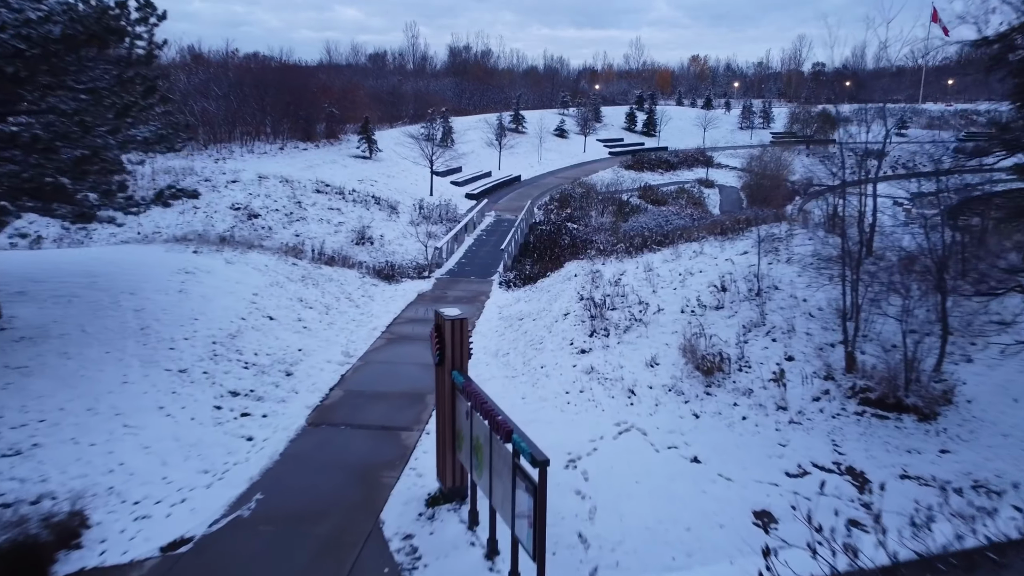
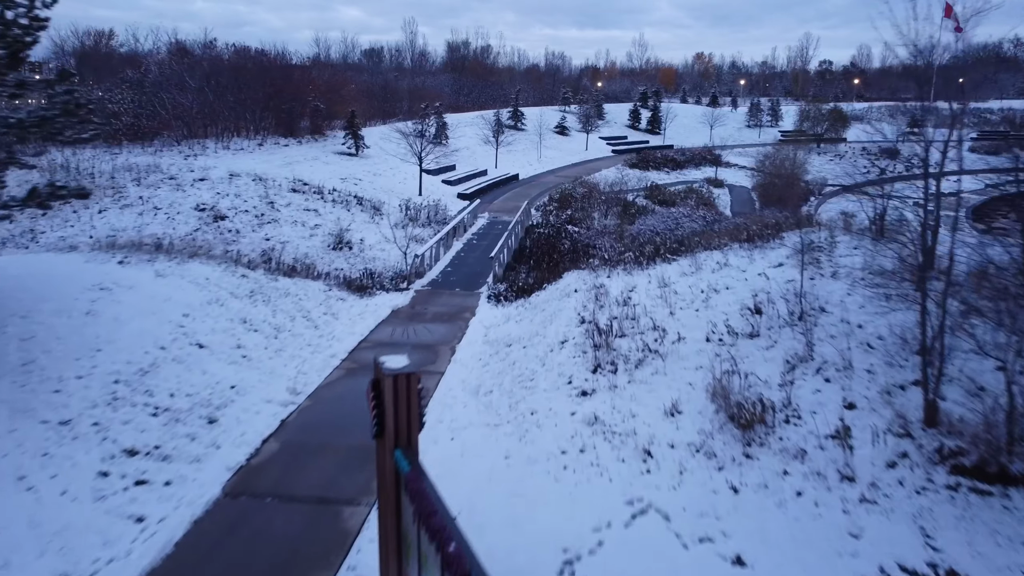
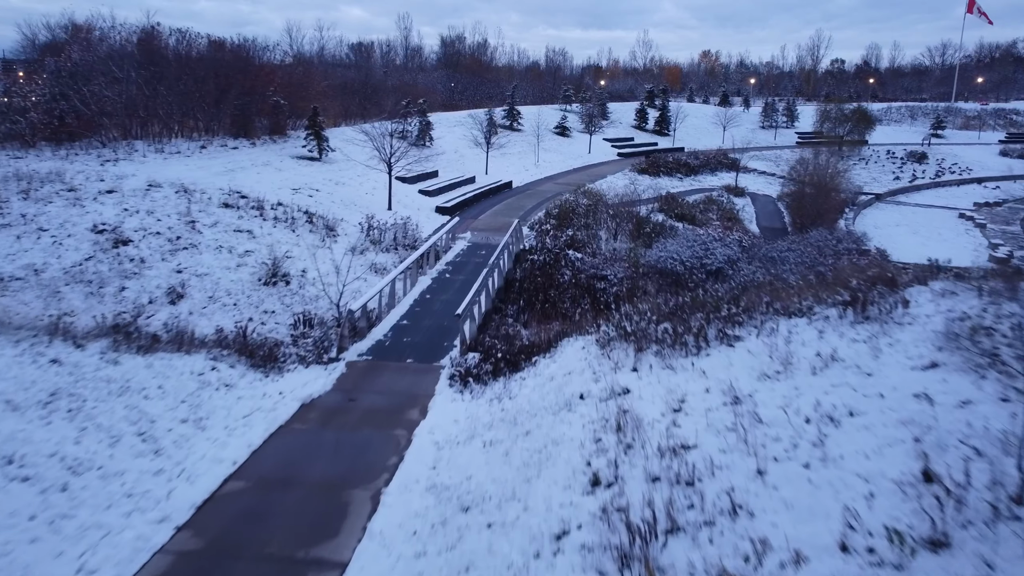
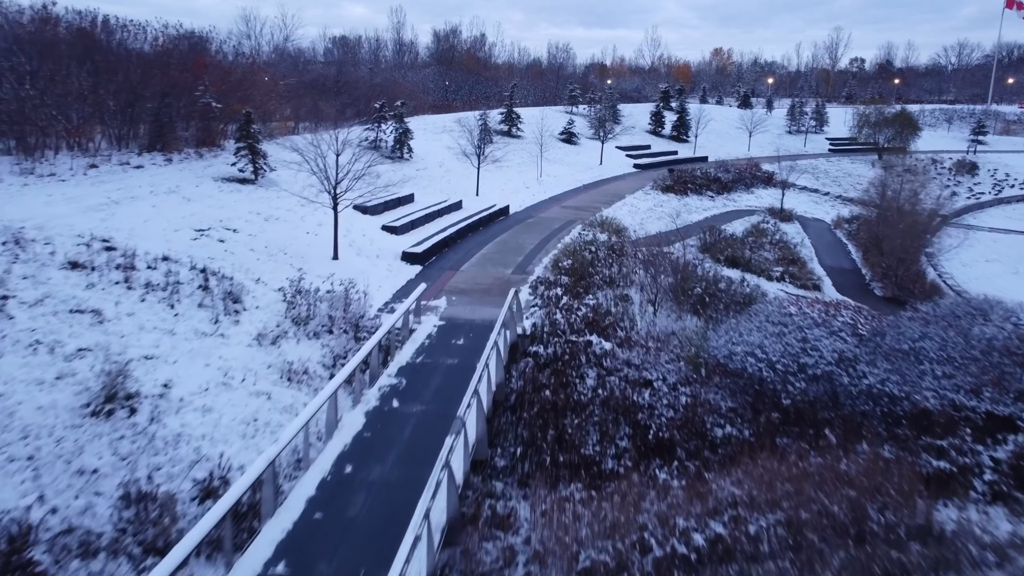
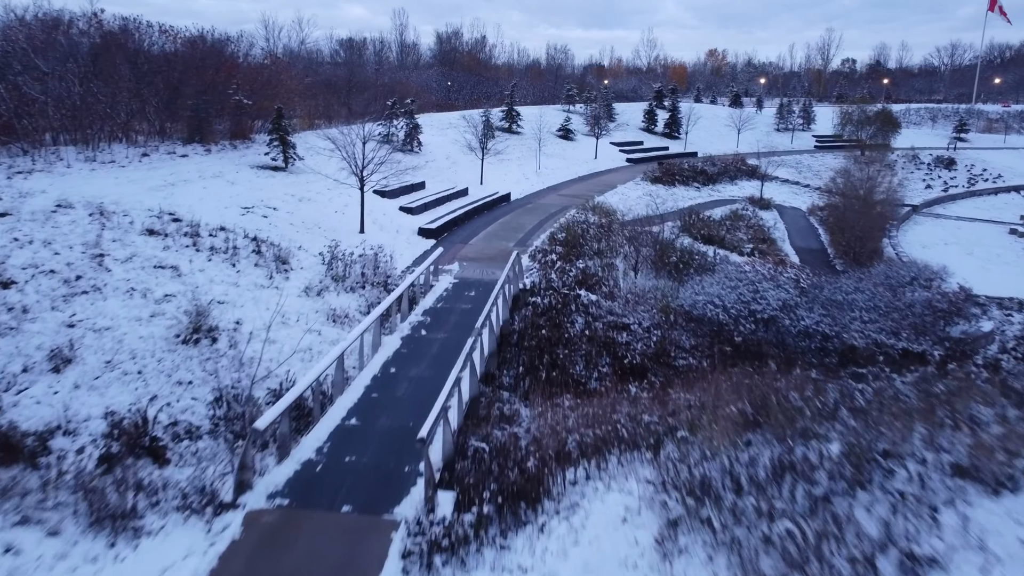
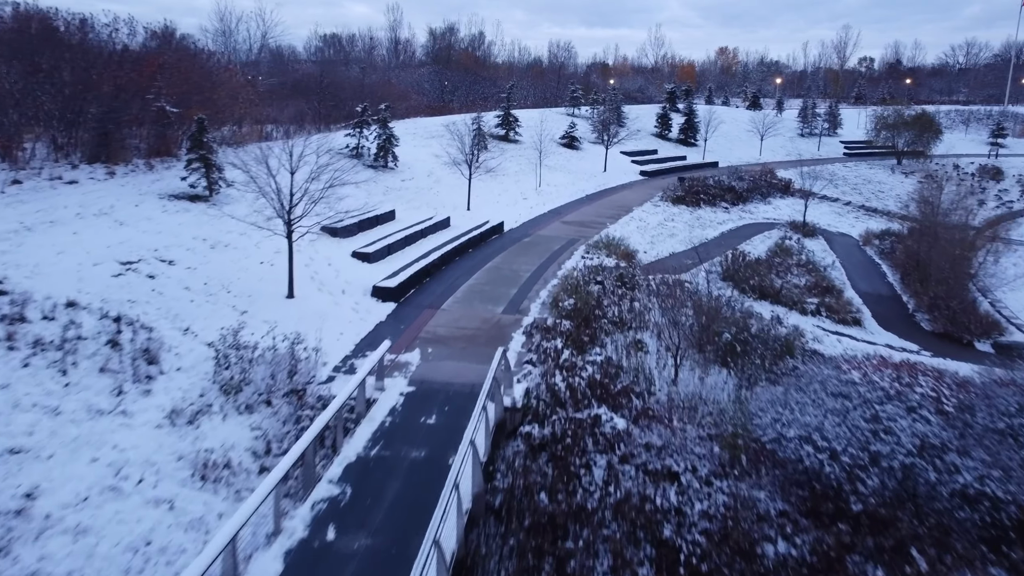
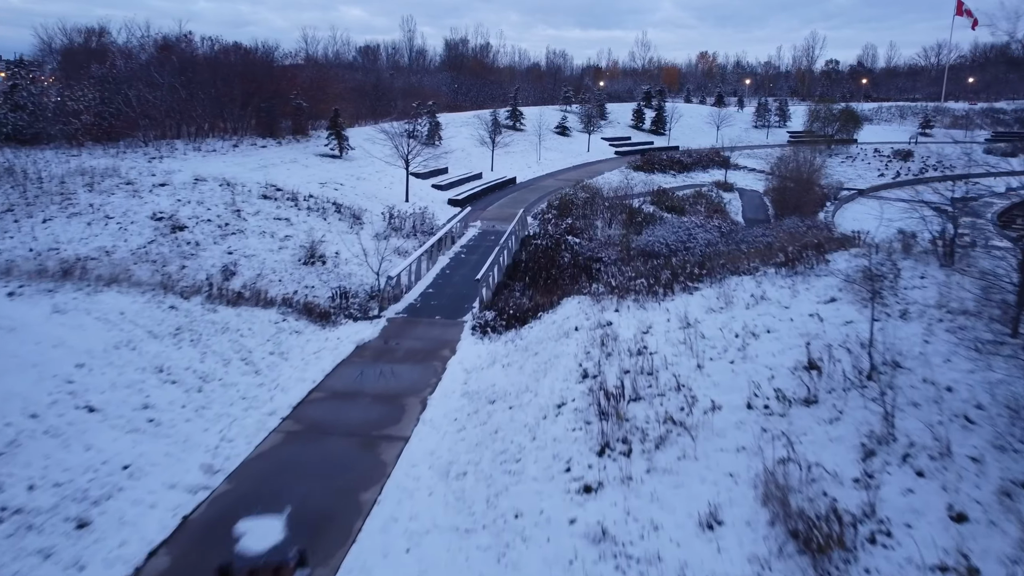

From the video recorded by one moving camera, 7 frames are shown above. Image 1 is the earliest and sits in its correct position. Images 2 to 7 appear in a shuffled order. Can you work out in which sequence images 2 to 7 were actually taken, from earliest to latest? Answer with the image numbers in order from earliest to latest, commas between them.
2, 7, 3, 5, 4, 6
